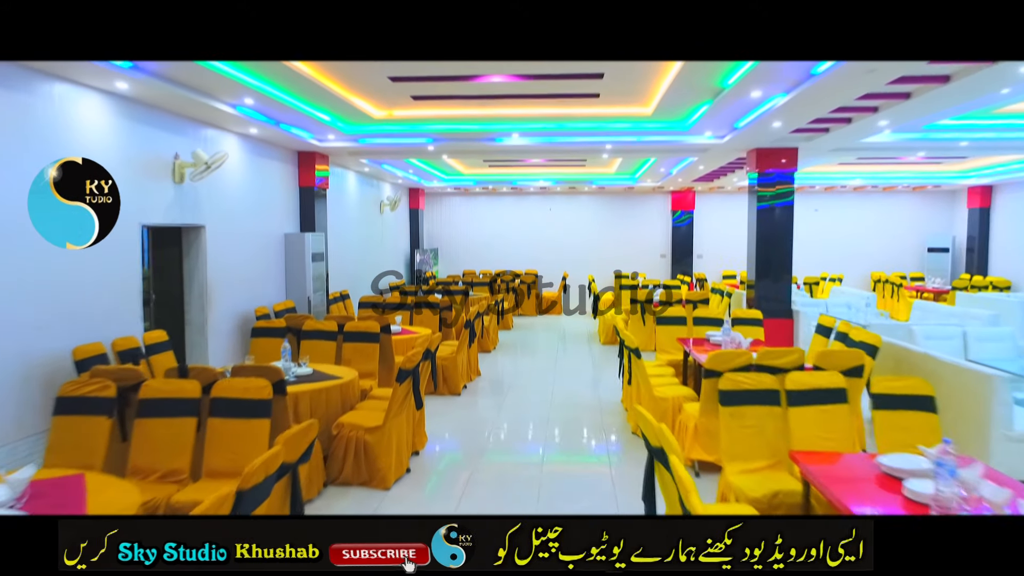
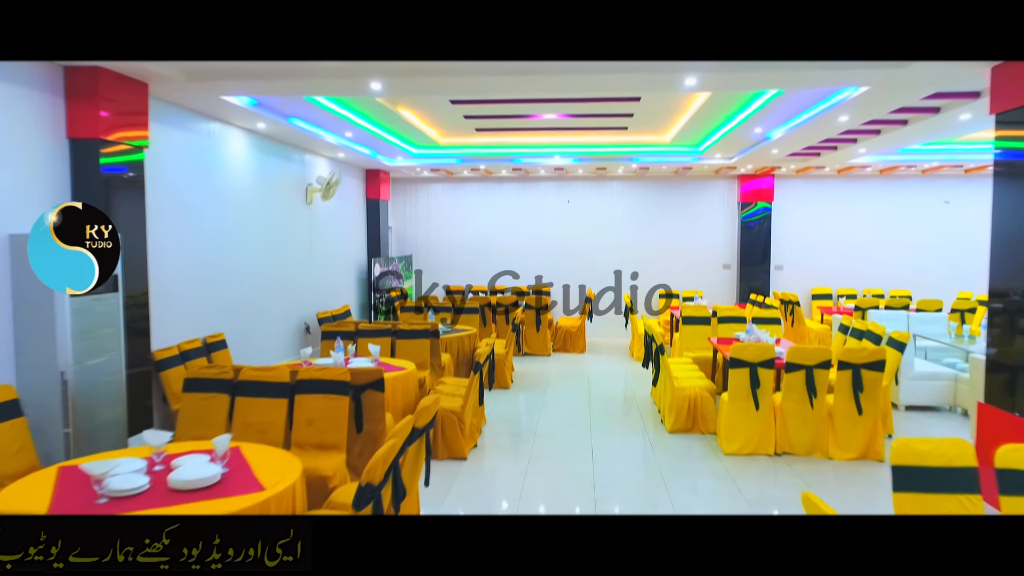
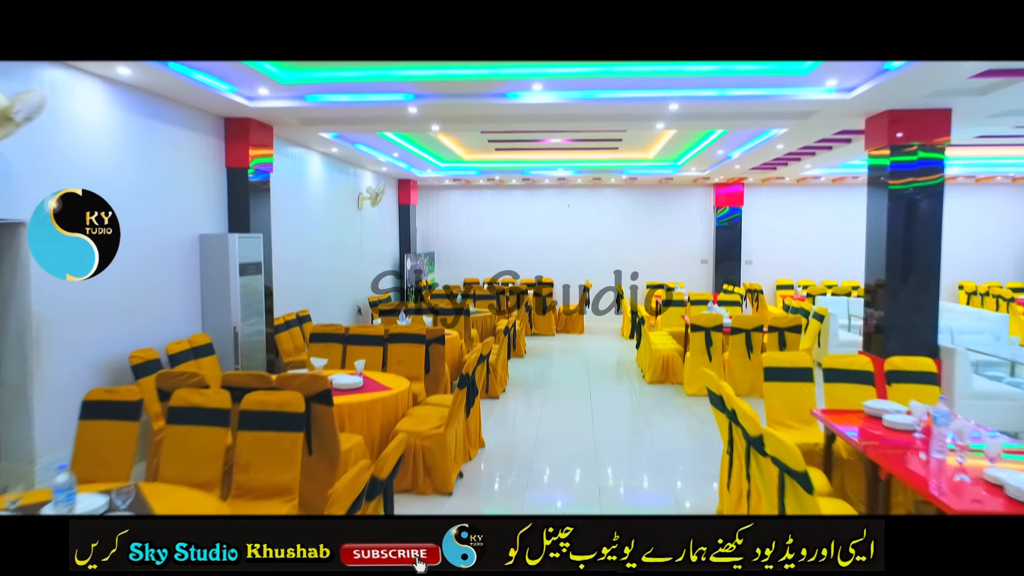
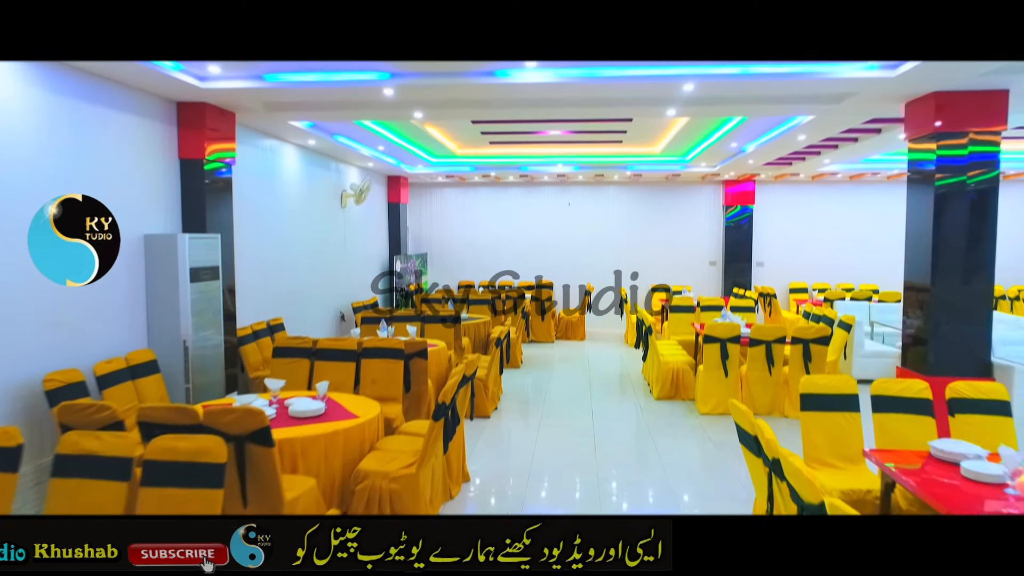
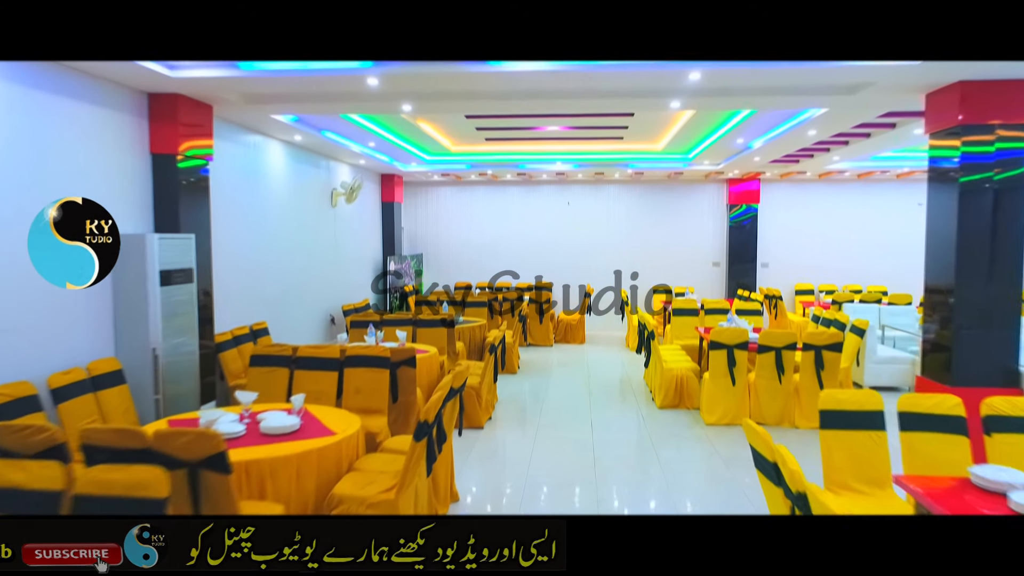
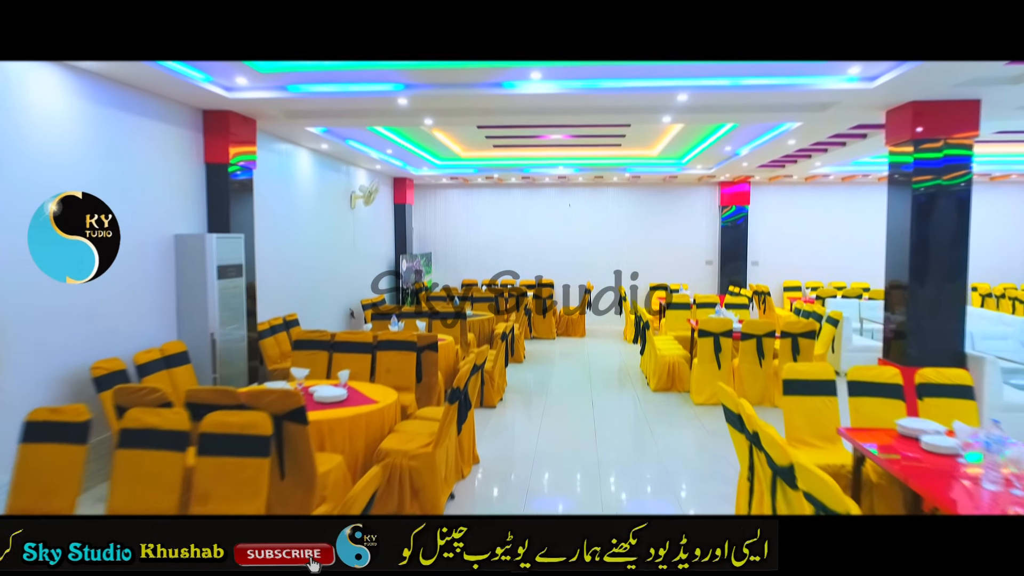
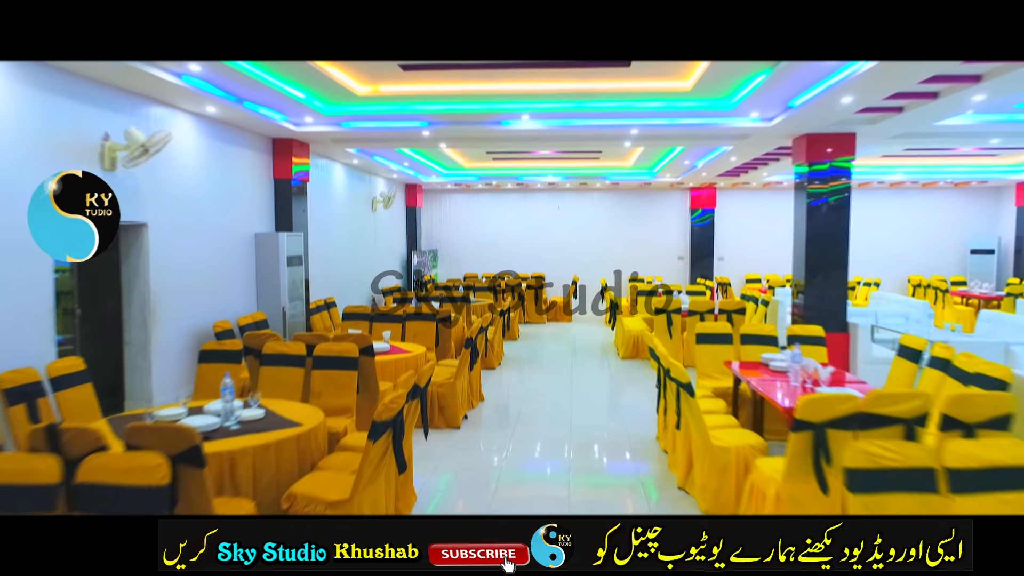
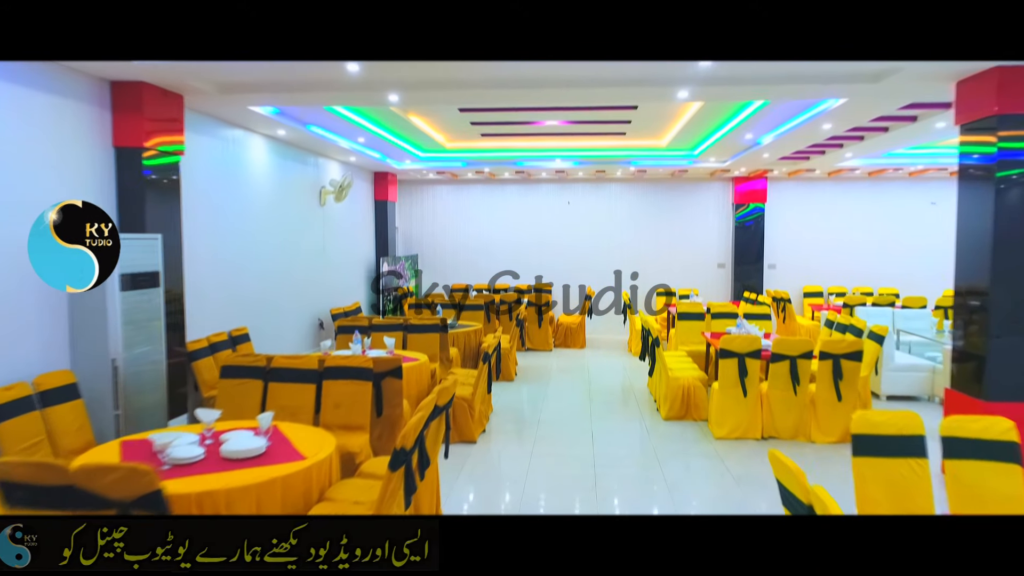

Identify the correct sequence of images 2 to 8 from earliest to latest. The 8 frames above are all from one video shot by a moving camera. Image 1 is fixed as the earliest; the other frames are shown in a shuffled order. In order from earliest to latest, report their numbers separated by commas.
7, 3, 6, 4, 5, 8, 2
